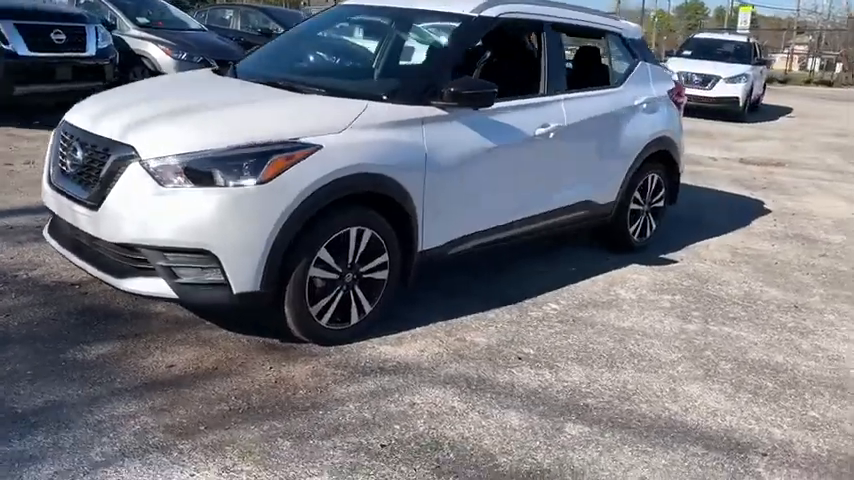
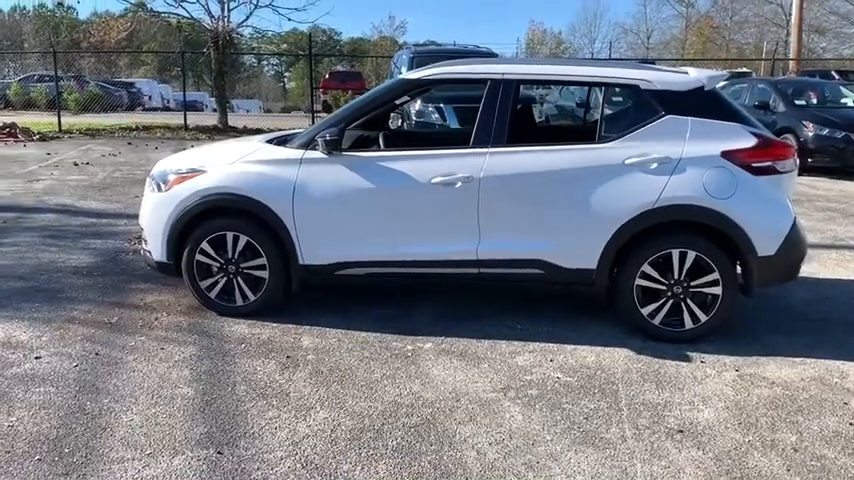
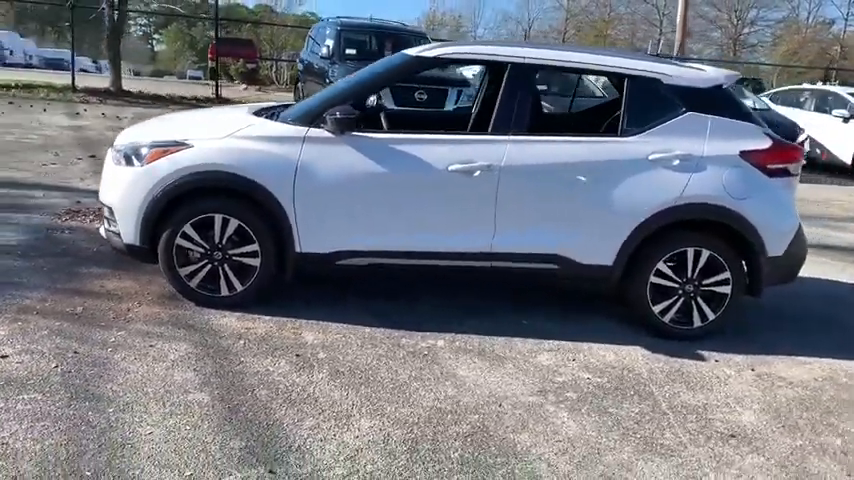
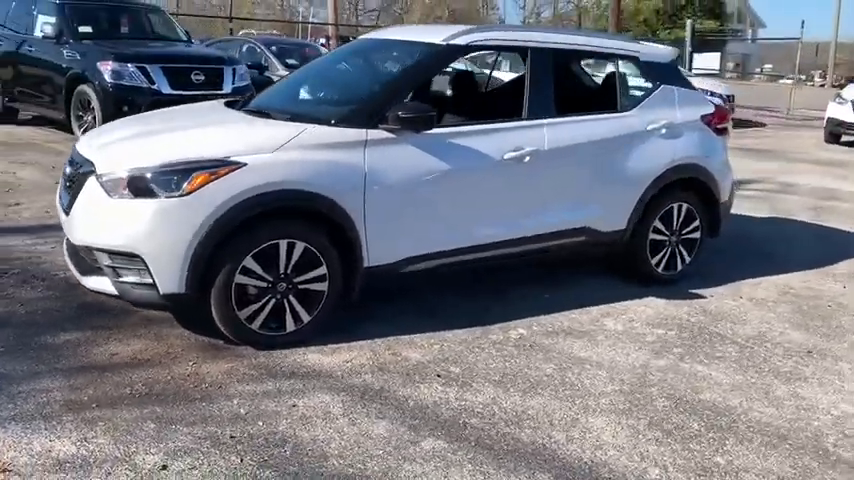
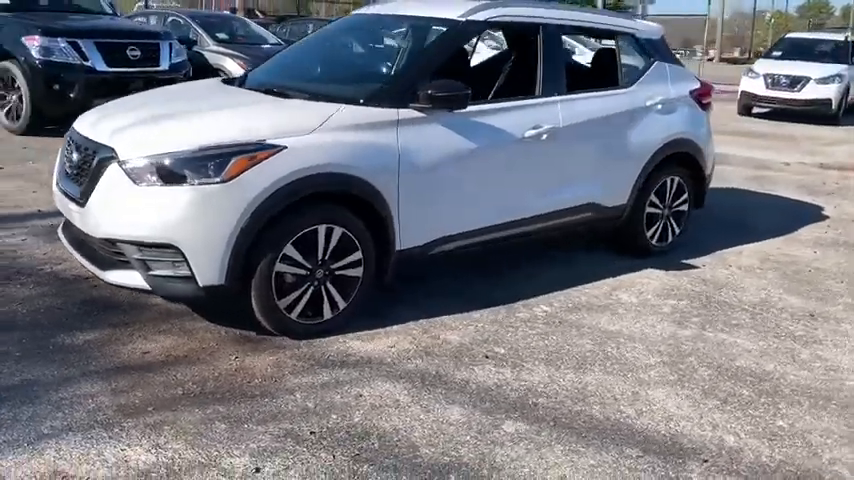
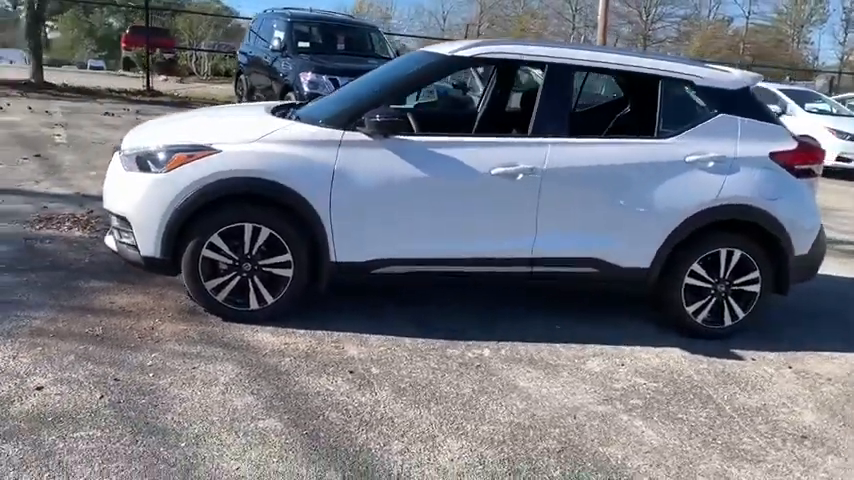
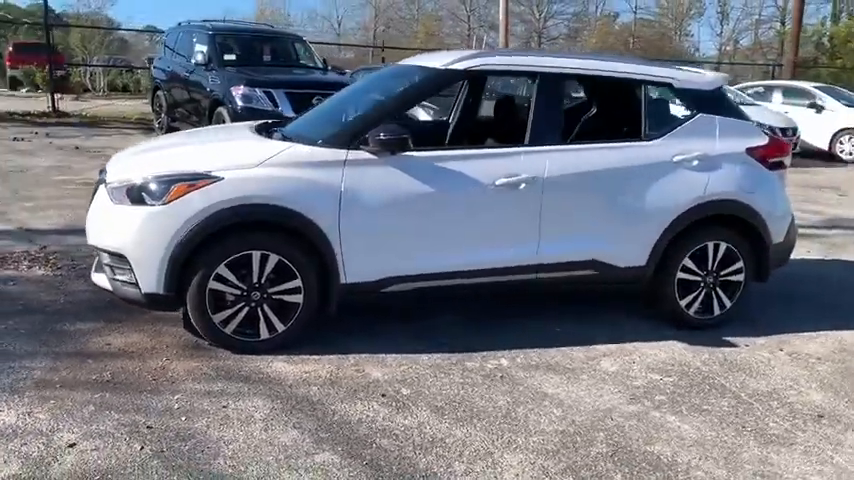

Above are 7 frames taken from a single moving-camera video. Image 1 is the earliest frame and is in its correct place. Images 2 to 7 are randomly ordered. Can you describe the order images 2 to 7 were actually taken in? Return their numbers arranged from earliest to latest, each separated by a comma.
5, 4, 7, 6, 3, 2
